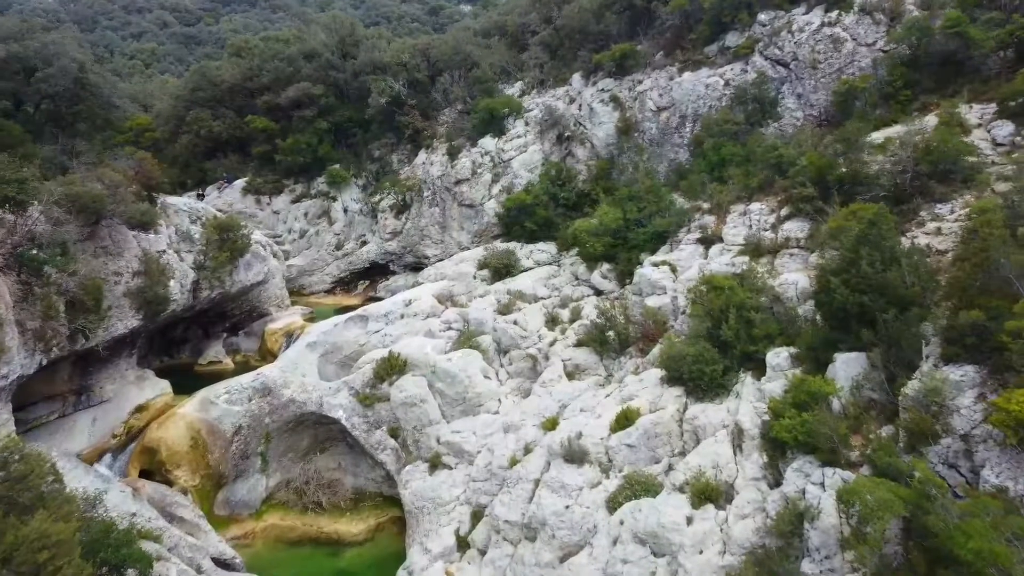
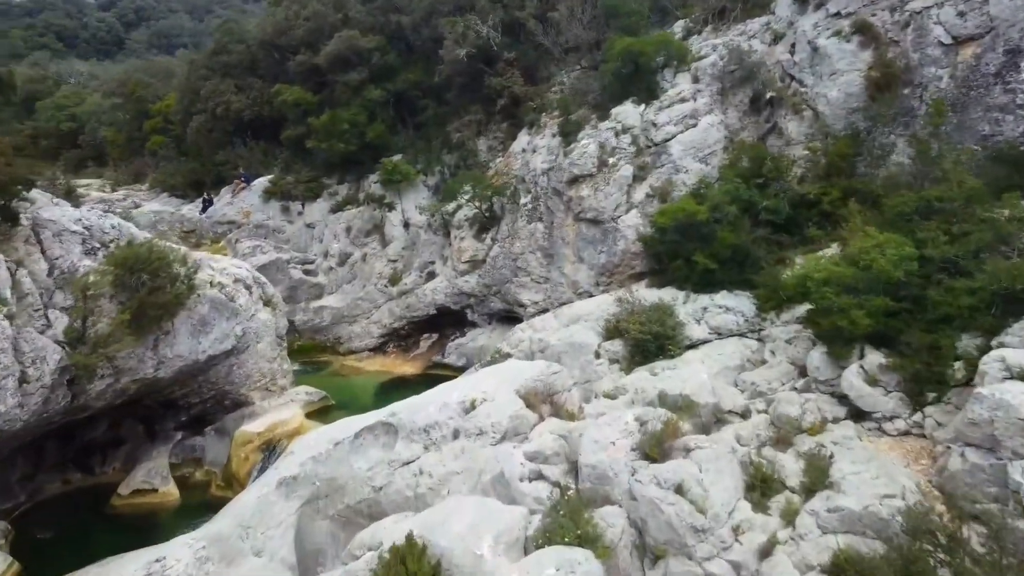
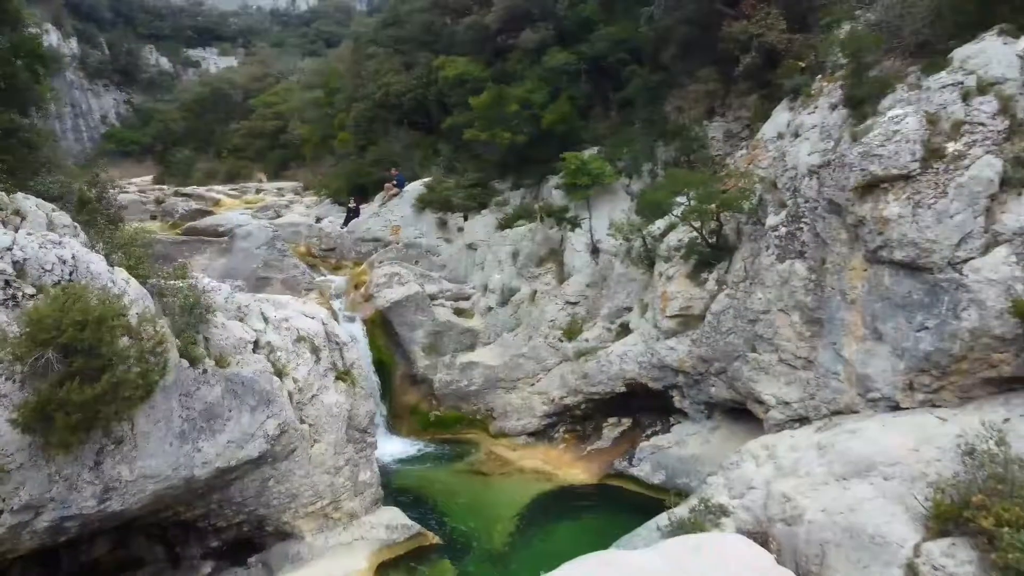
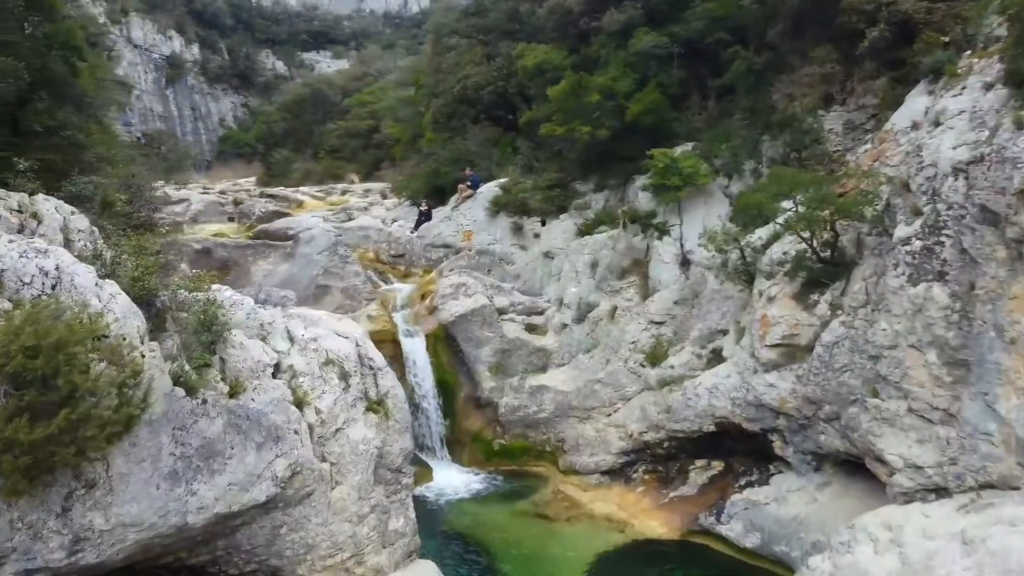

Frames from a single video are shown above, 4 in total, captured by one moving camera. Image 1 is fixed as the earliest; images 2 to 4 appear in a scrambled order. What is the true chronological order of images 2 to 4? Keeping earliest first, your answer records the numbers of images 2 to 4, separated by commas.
2, 3, 4
